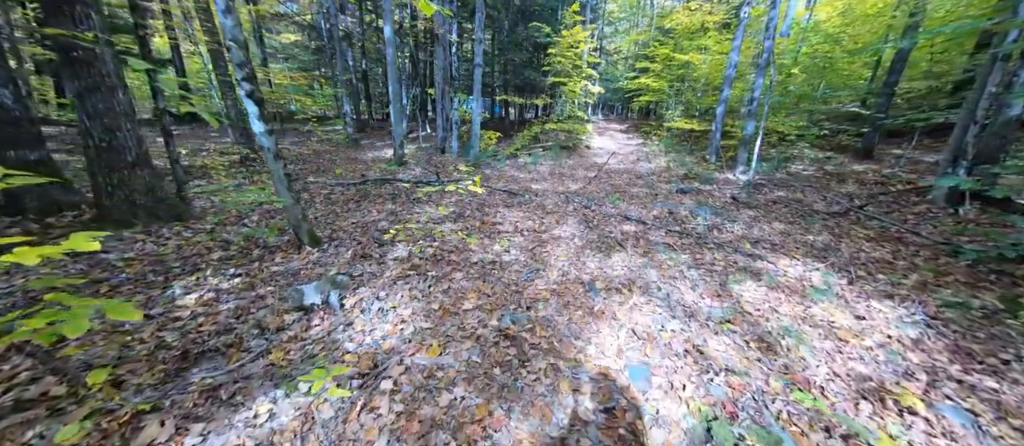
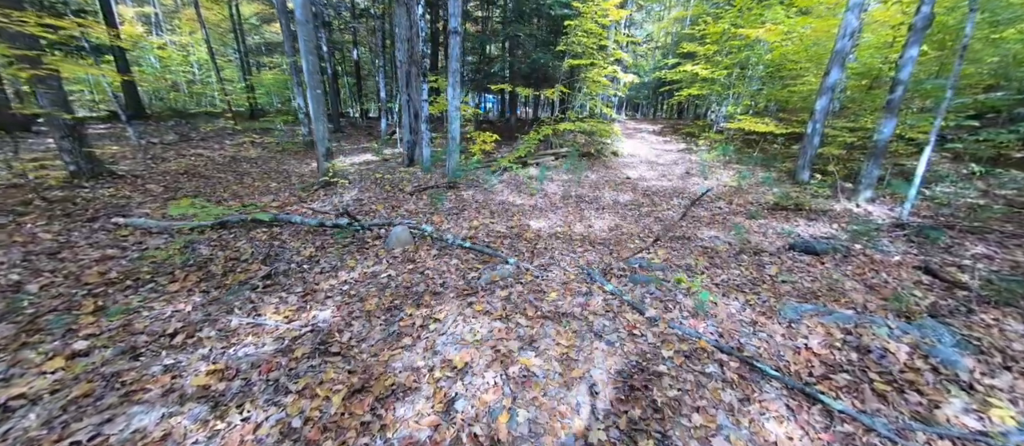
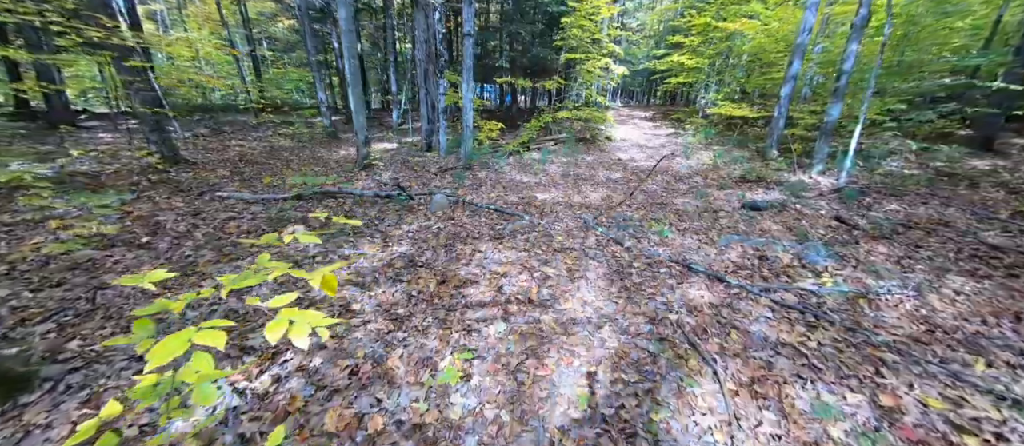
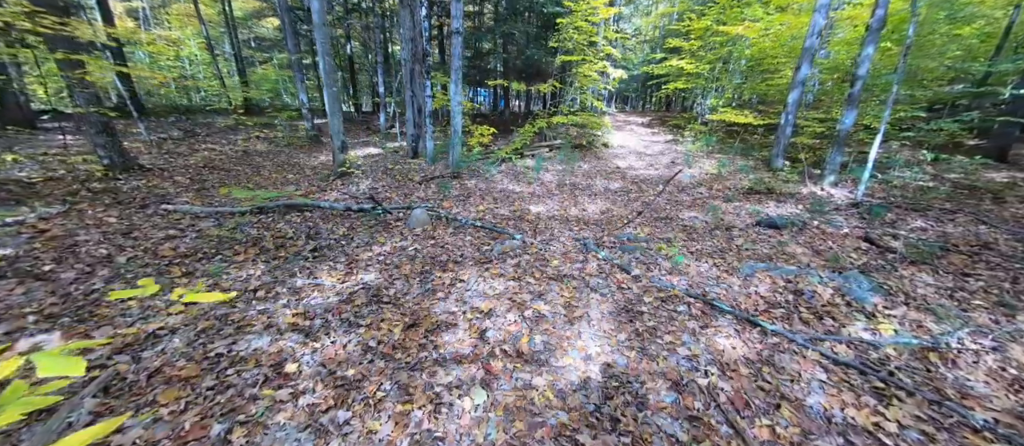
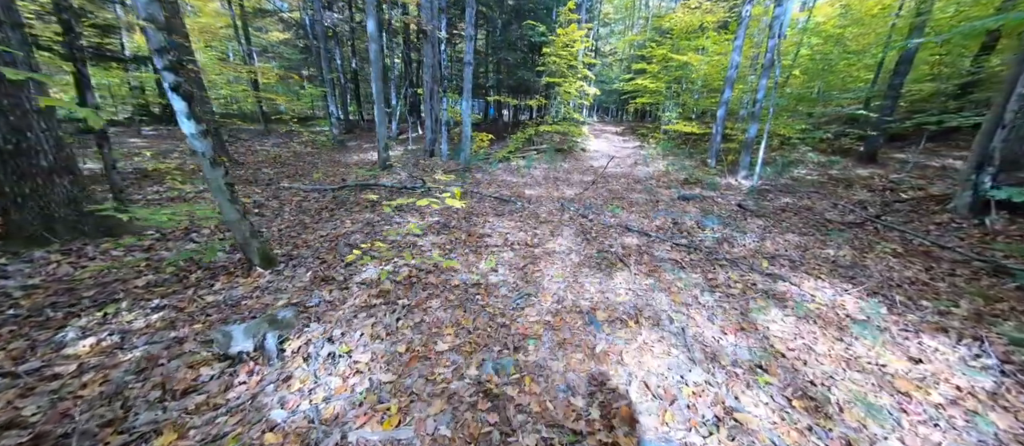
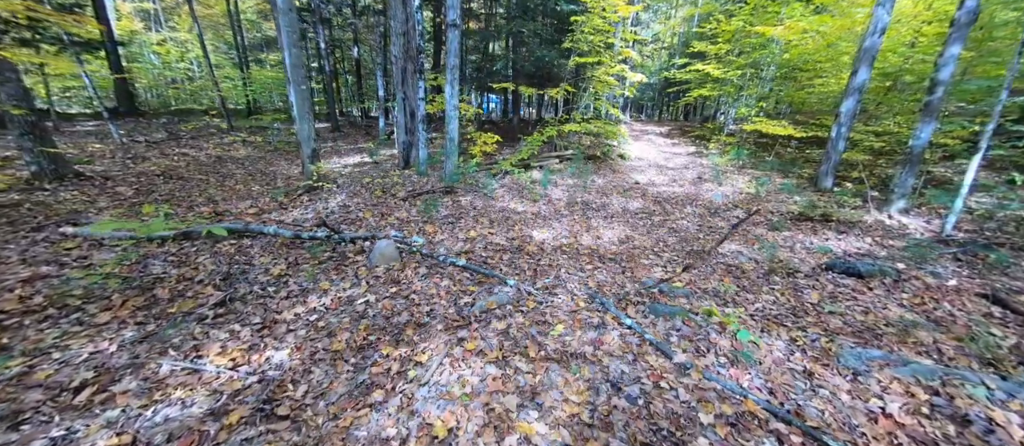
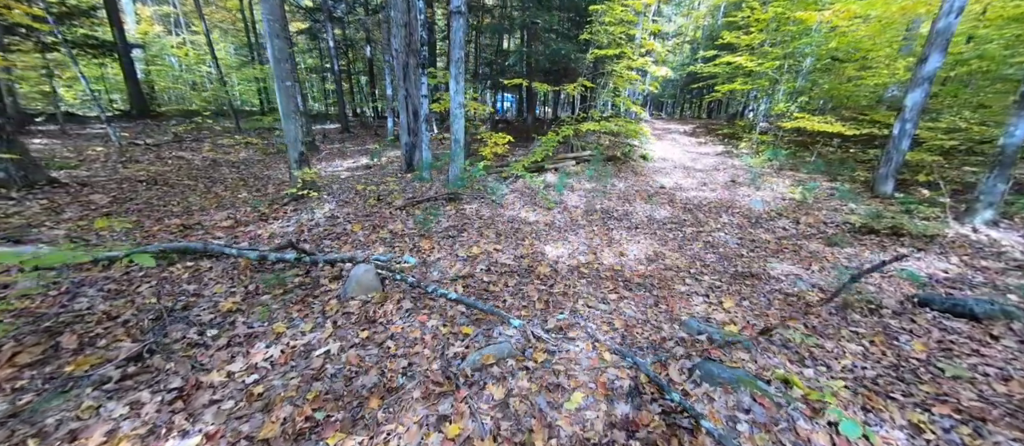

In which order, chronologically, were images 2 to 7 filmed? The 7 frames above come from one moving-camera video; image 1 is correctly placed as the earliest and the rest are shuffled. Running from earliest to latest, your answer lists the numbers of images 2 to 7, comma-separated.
5, 3, 4, 2, 6, 7
